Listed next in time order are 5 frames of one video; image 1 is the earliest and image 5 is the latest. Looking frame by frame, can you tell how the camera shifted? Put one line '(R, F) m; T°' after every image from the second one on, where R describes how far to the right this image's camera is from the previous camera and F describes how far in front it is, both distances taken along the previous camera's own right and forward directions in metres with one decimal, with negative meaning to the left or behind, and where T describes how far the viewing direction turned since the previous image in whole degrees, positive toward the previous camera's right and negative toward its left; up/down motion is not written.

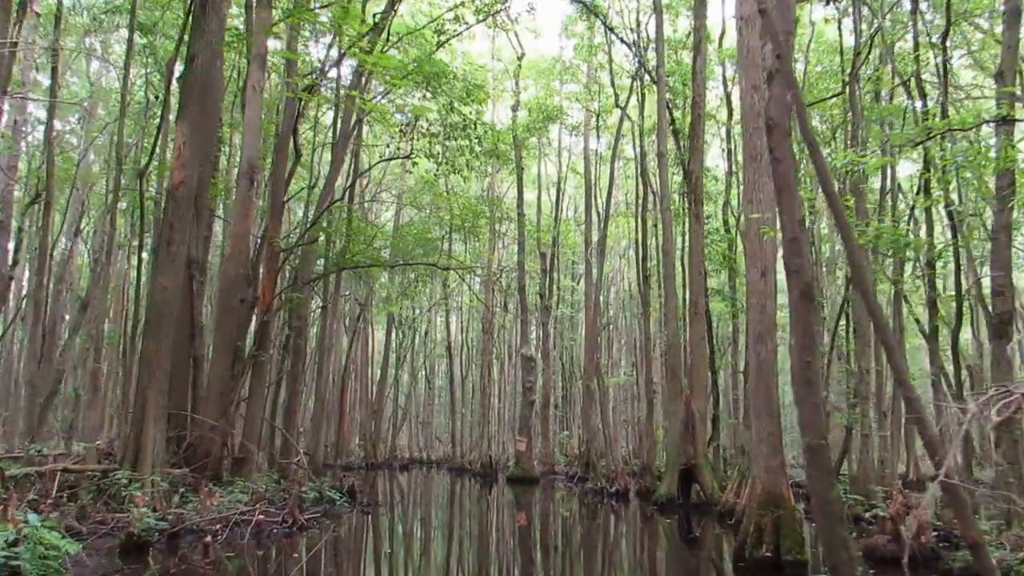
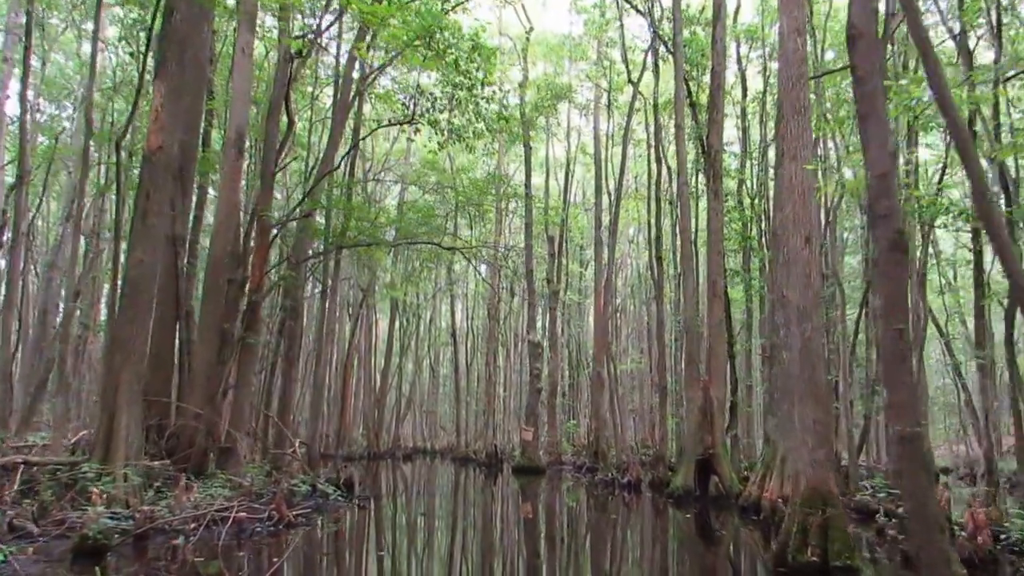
(0.0, +0.8) m; 0°
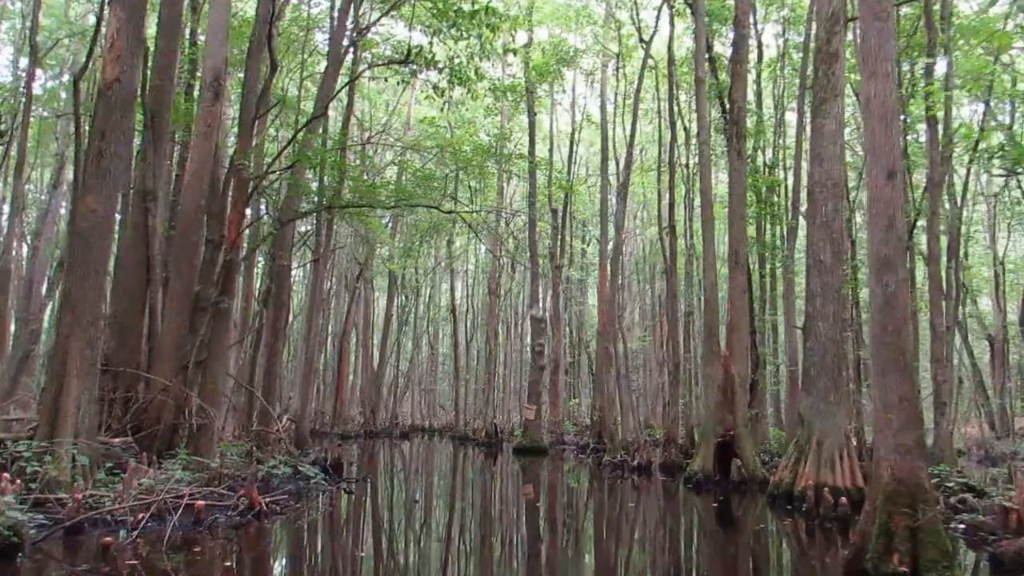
(-0.1, +1.1) m; 0°
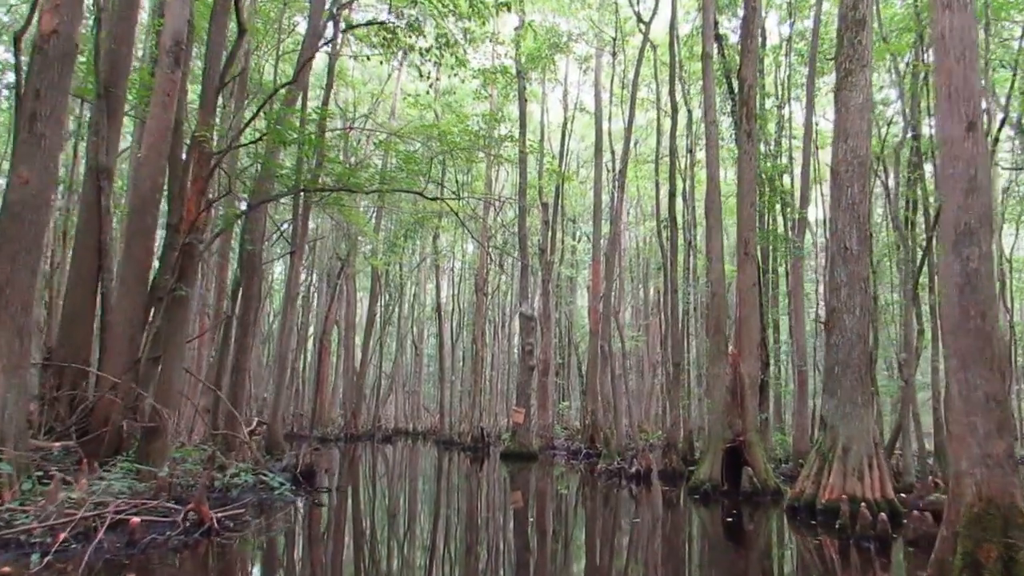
(-0.1, +1.0) m; +1°
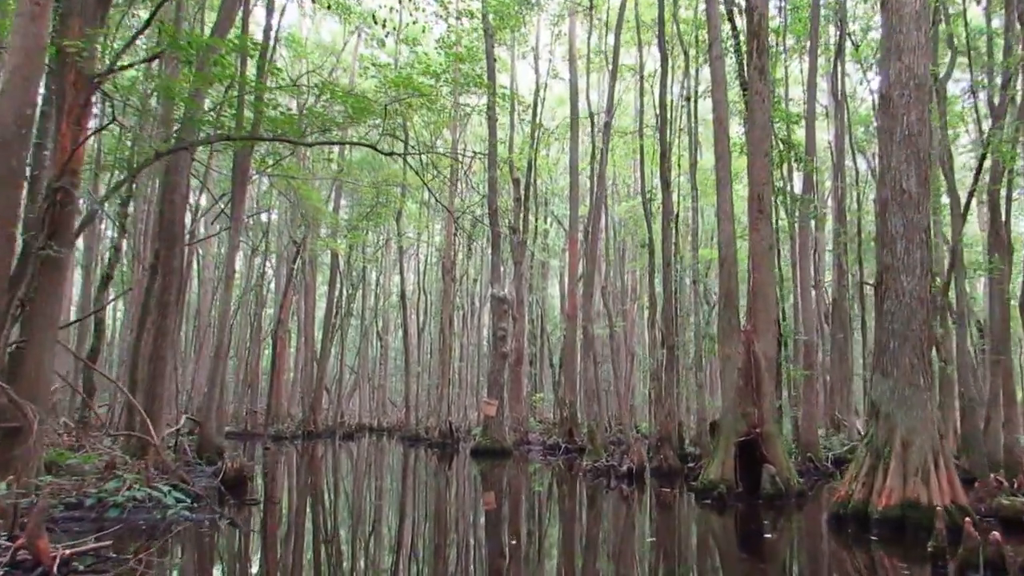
(0.0, +1.9) m; +2°
